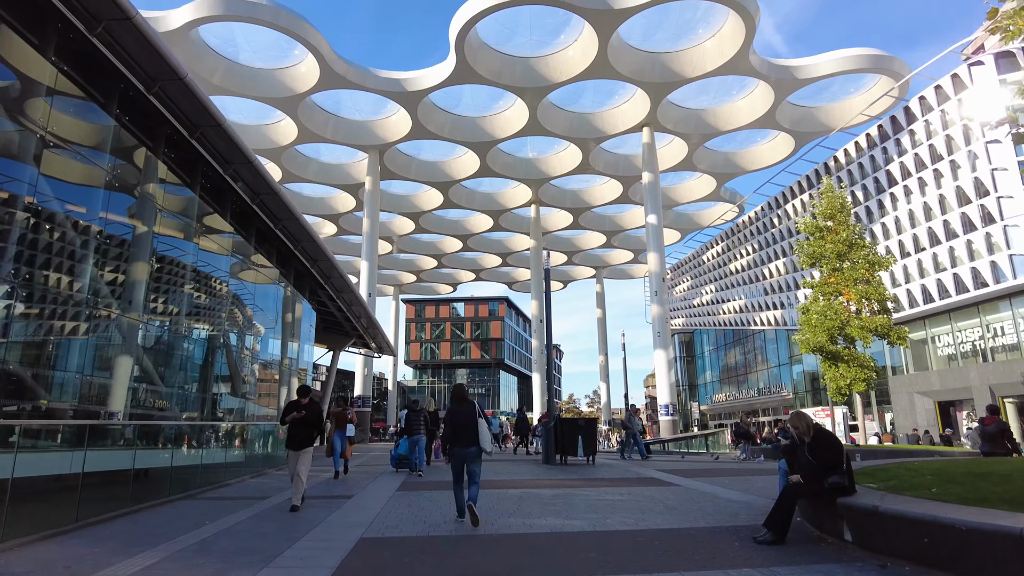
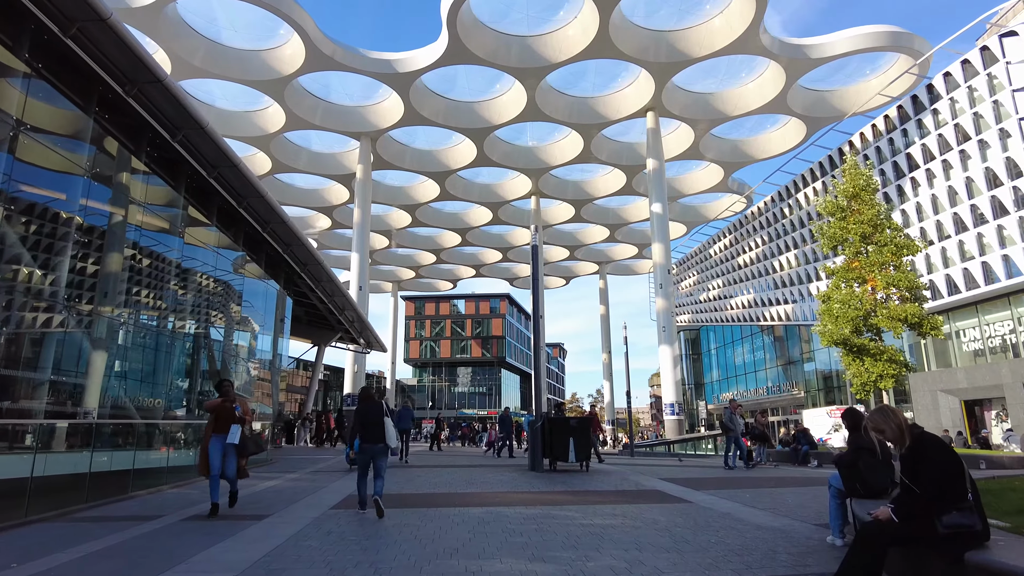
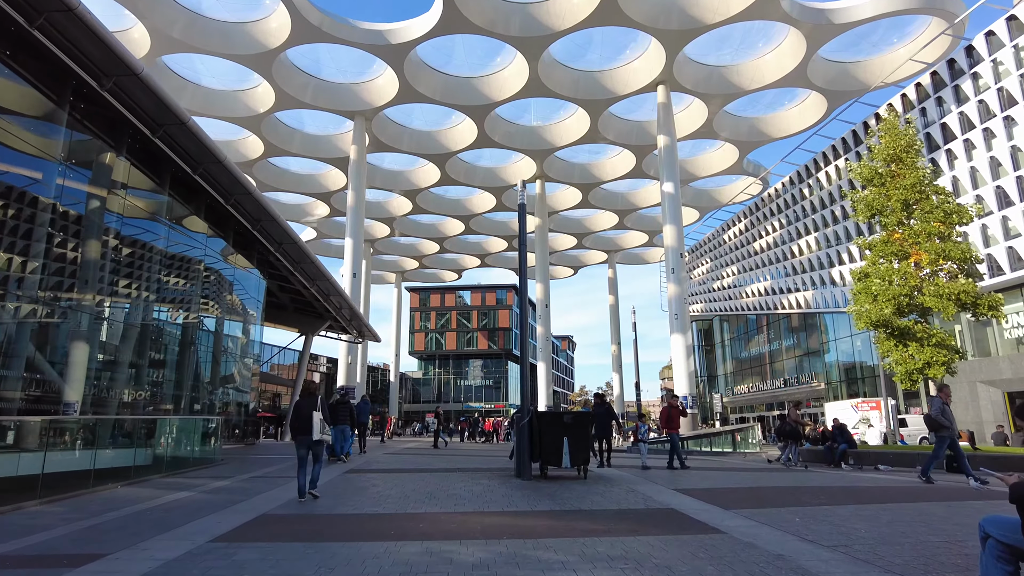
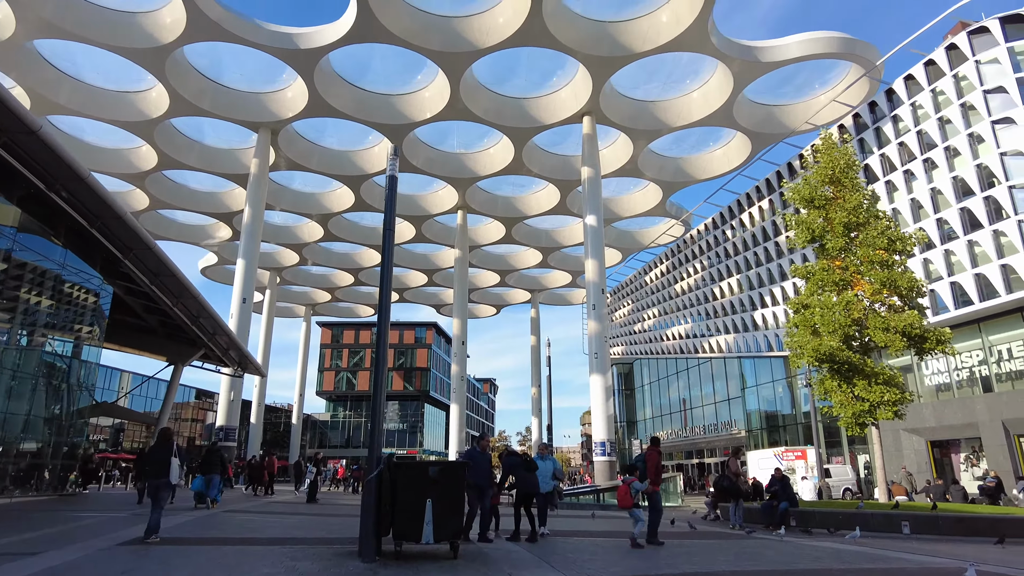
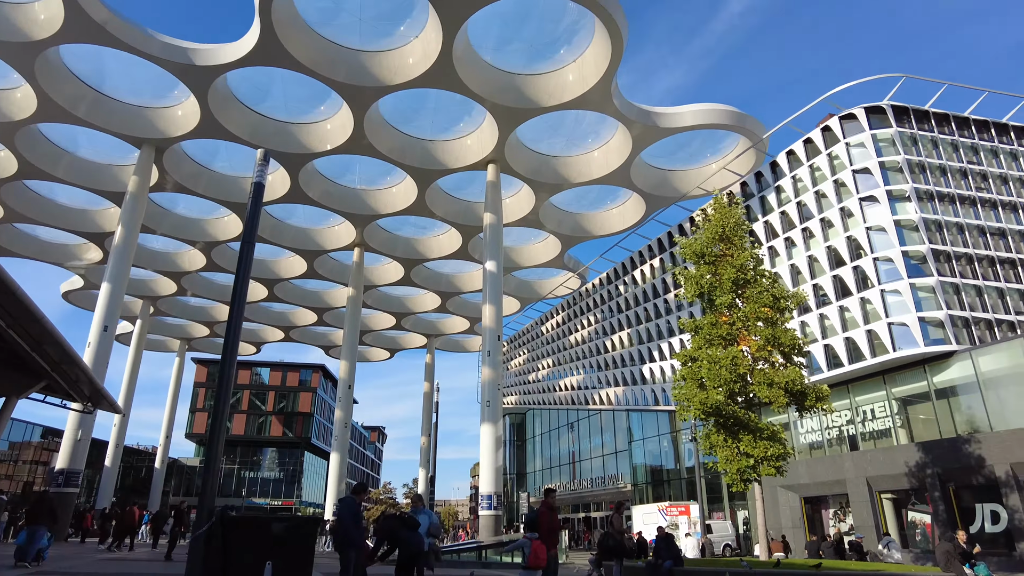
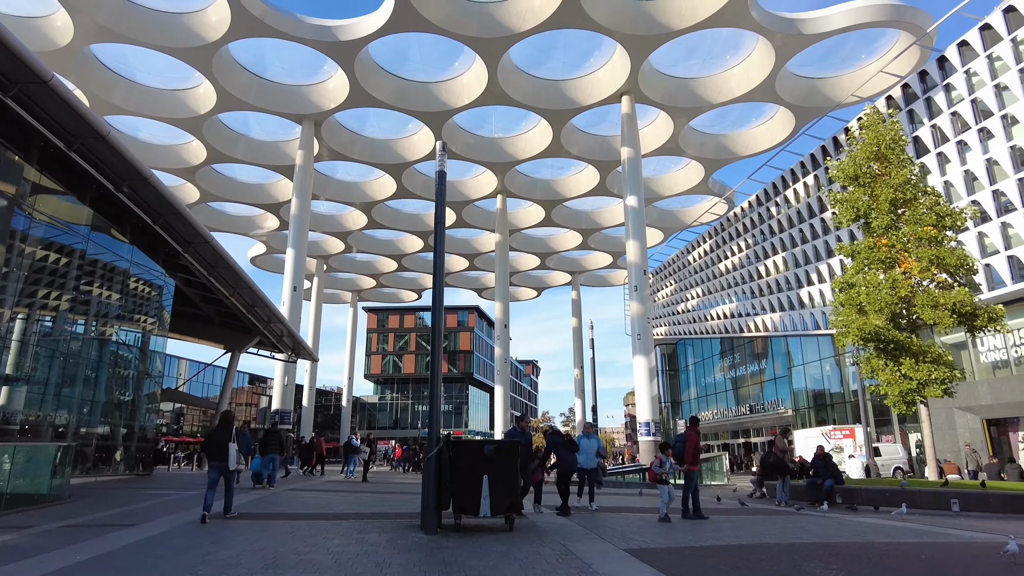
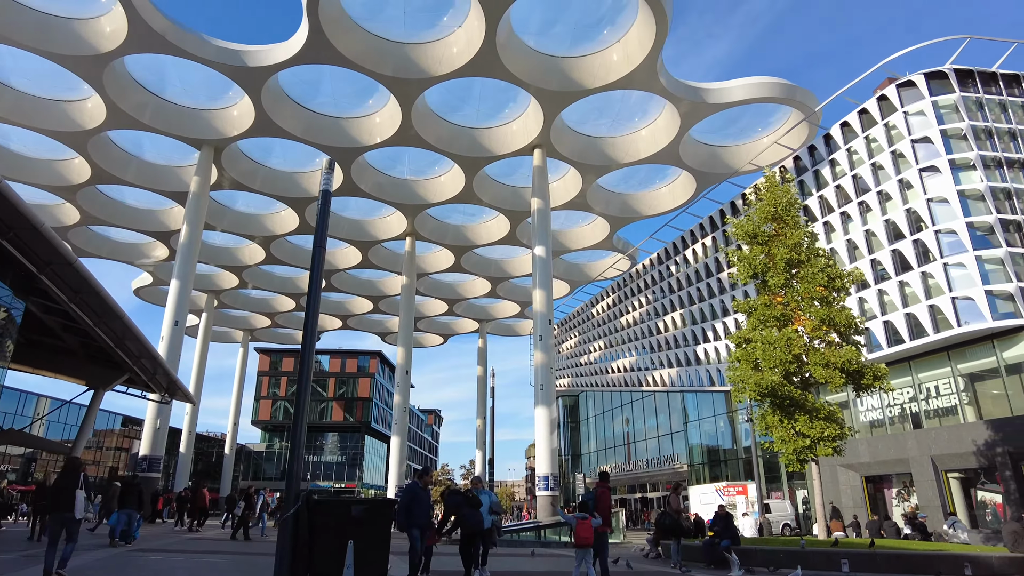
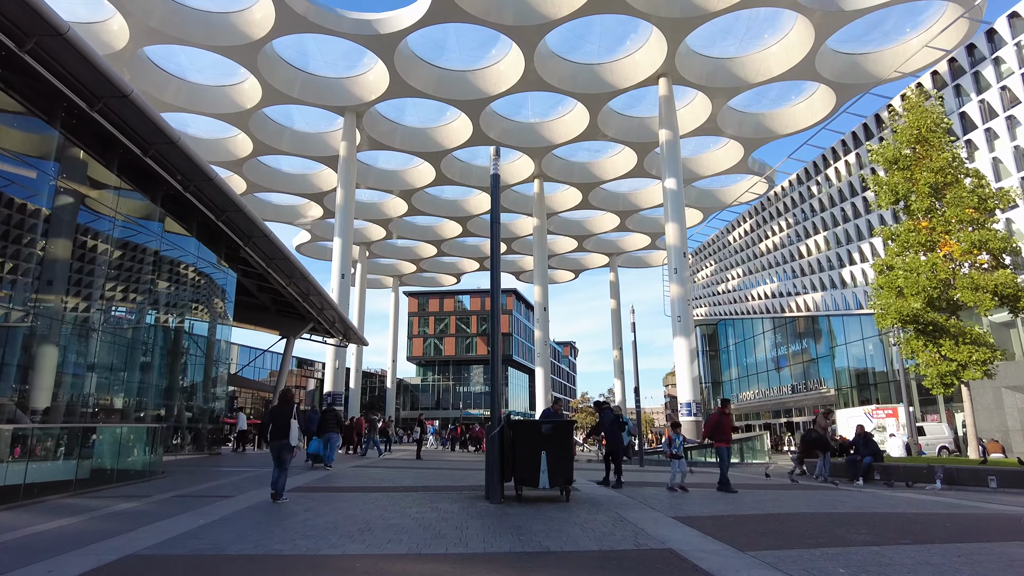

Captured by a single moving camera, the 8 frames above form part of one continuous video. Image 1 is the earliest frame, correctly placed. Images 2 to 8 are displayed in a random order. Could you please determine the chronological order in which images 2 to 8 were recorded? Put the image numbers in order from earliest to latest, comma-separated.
2, 3, 8, 6, 4, 7, 5
